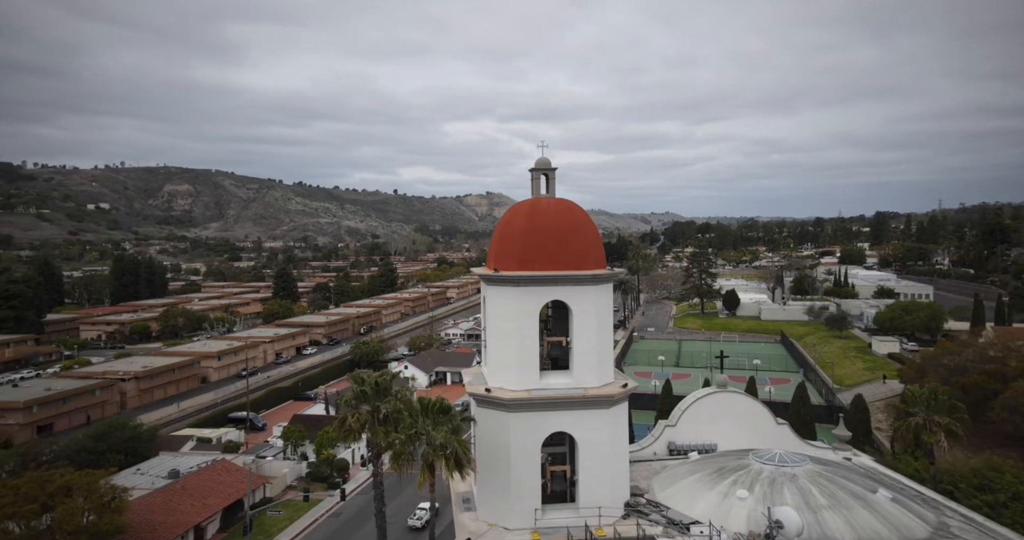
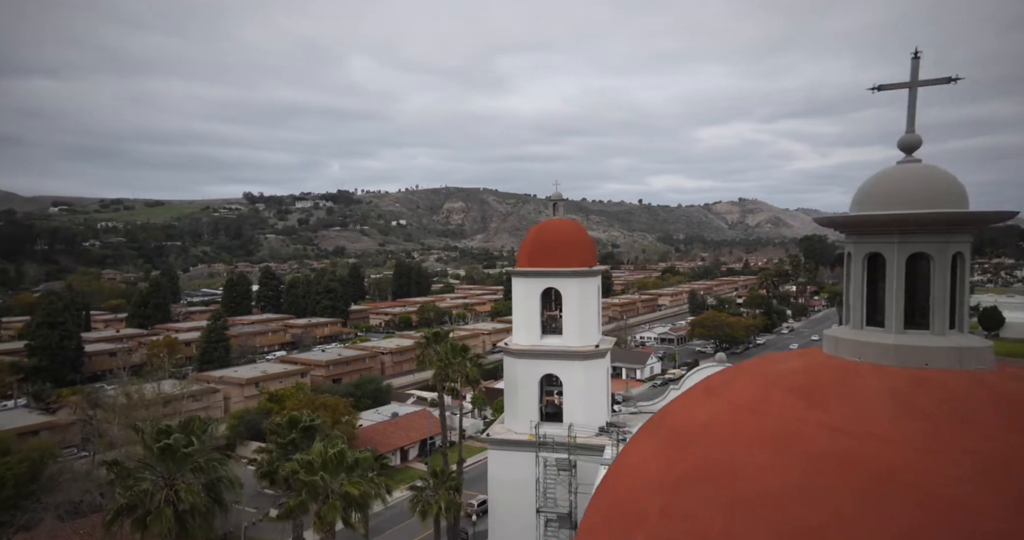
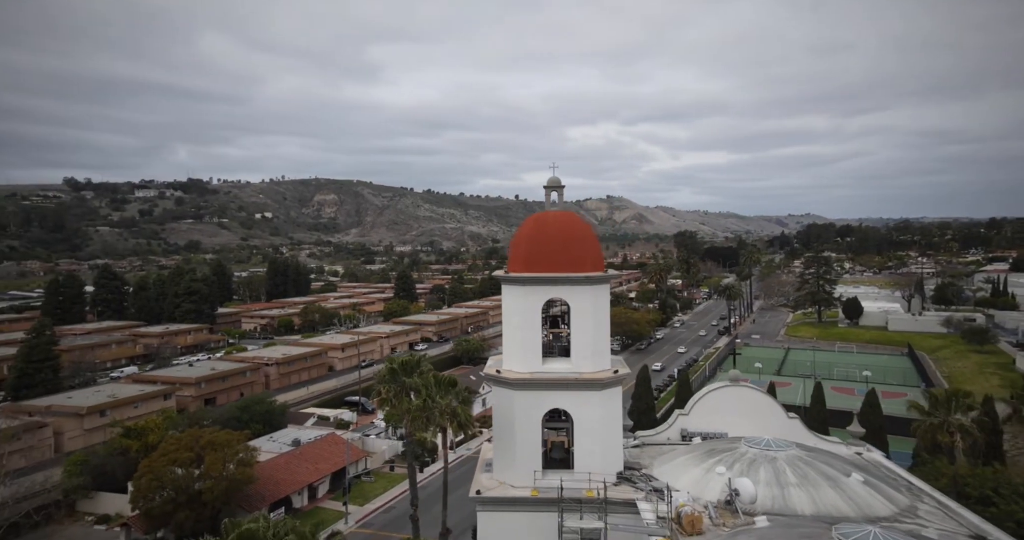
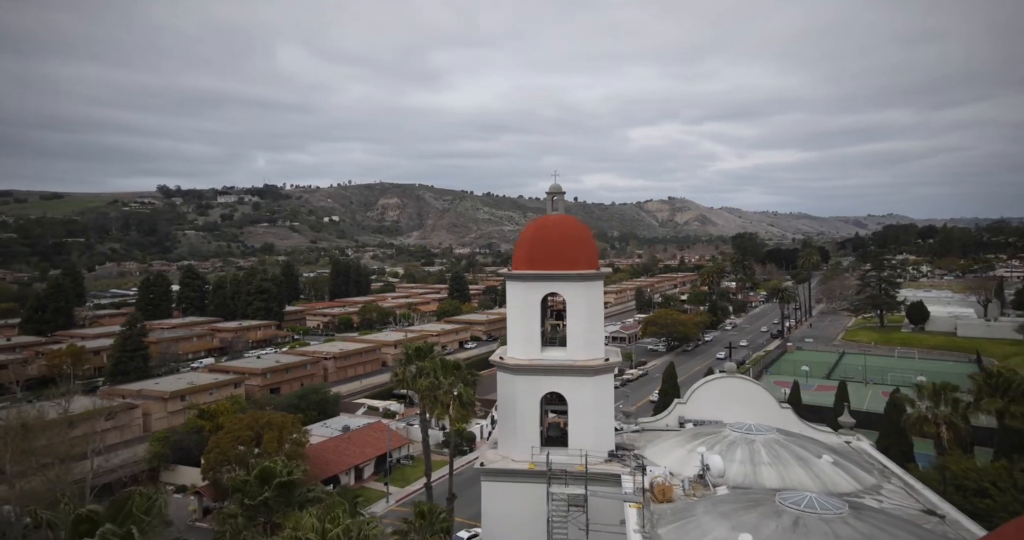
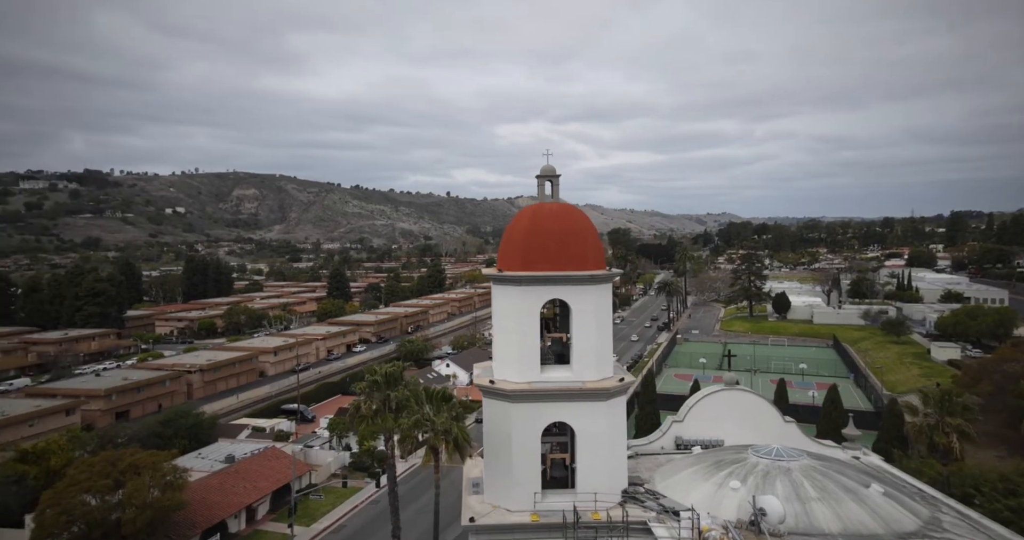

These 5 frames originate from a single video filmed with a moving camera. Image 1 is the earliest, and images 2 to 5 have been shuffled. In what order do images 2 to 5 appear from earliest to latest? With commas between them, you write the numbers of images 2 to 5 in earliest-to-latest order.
5, 3, 4, 2
